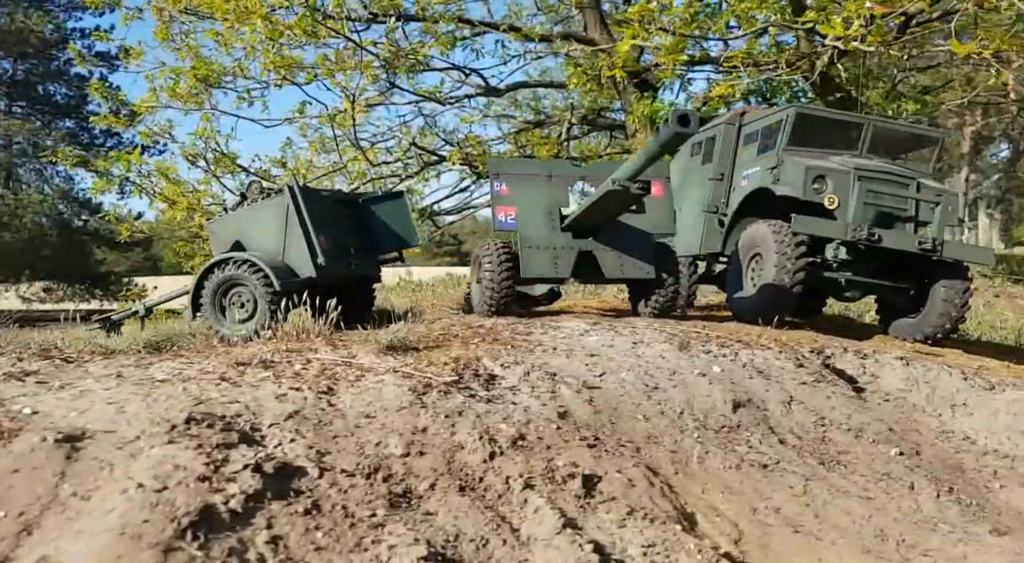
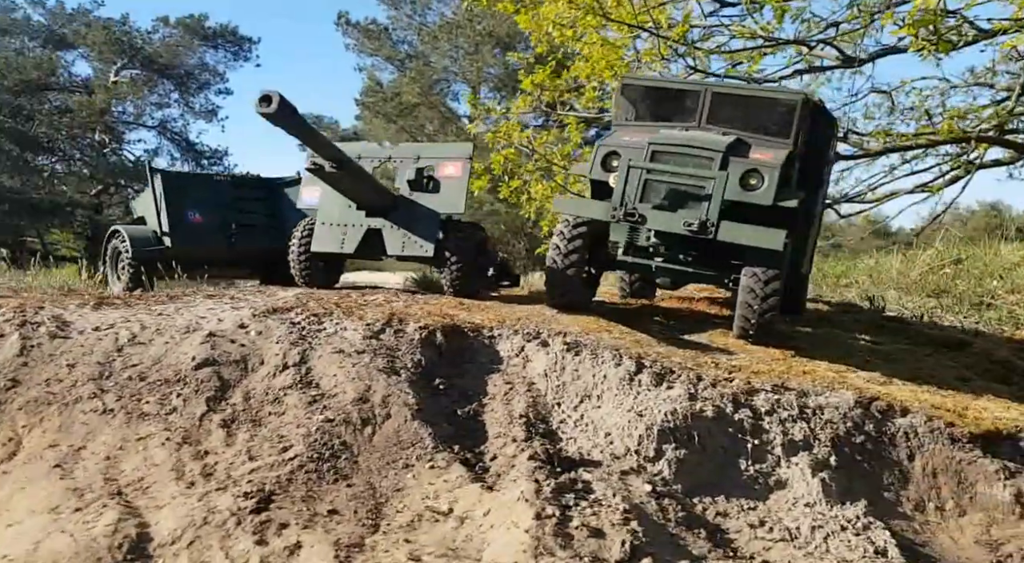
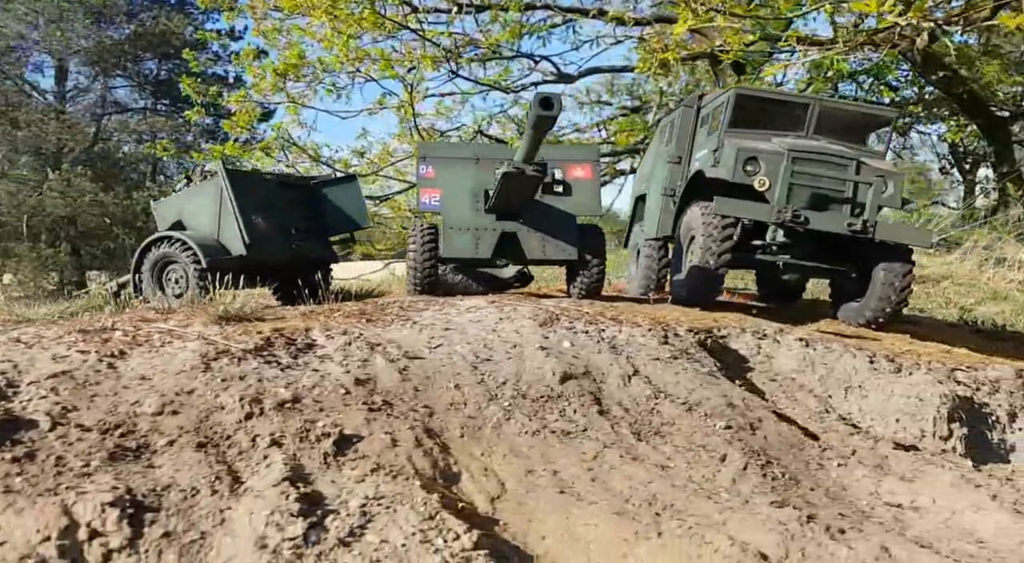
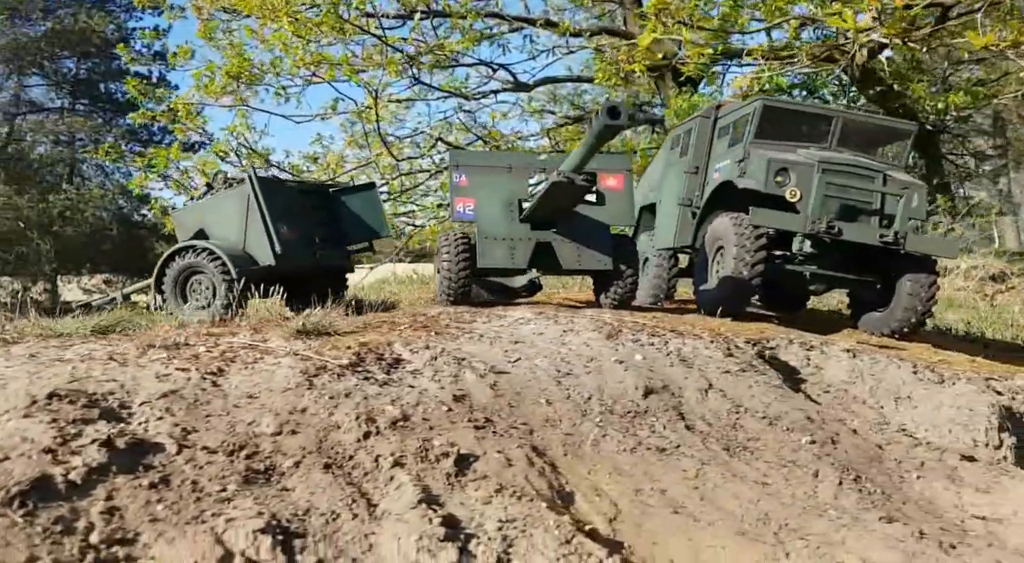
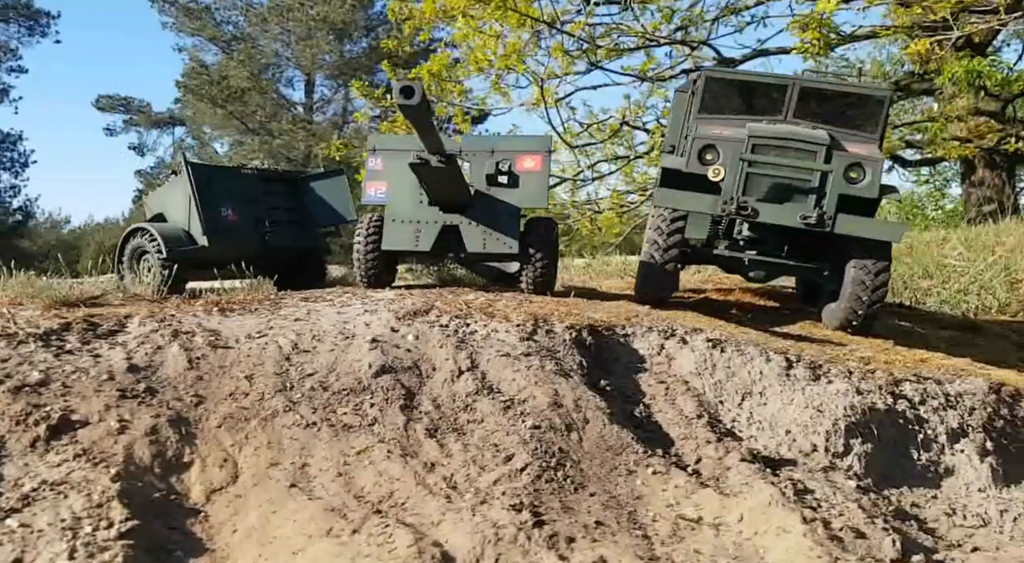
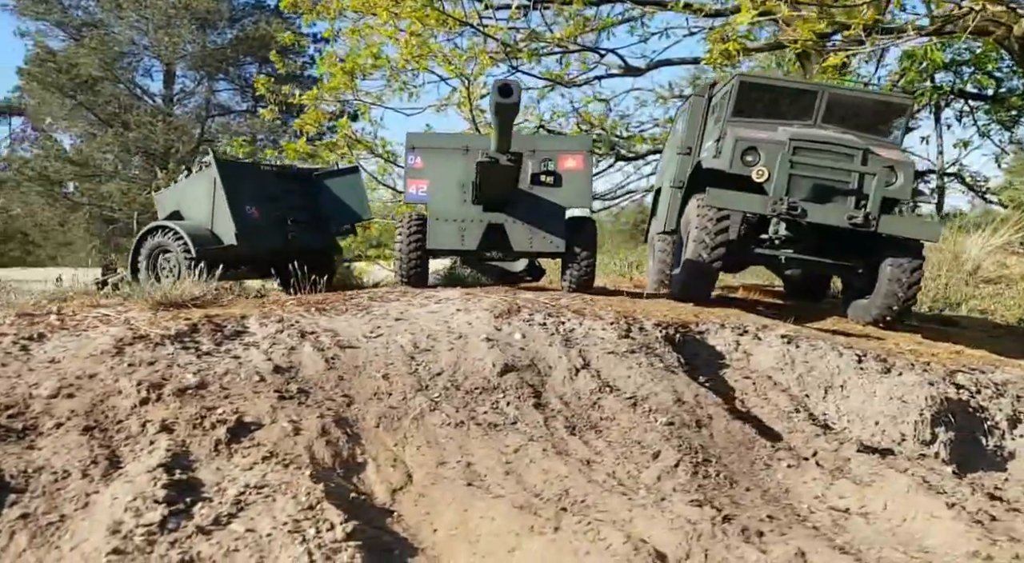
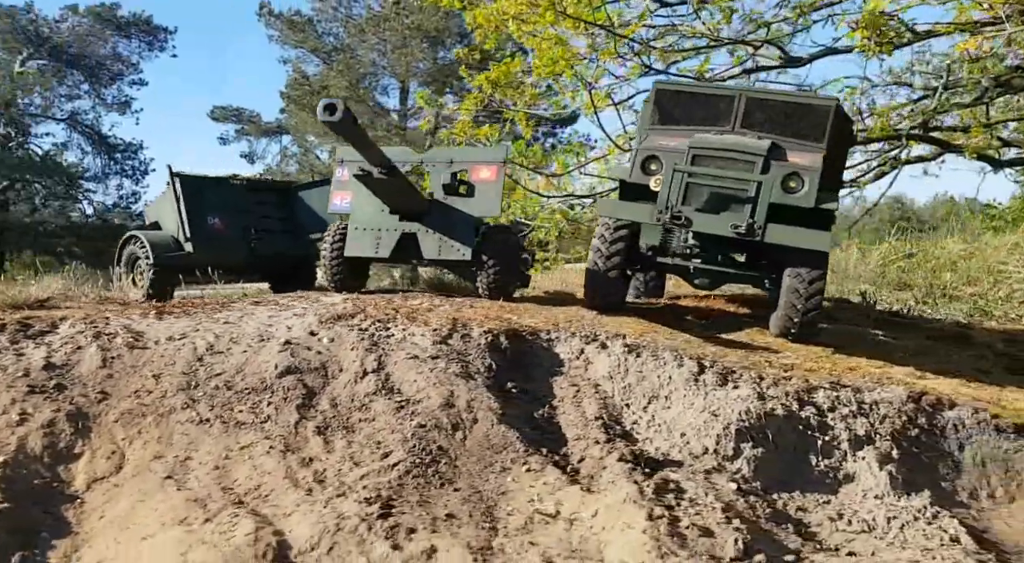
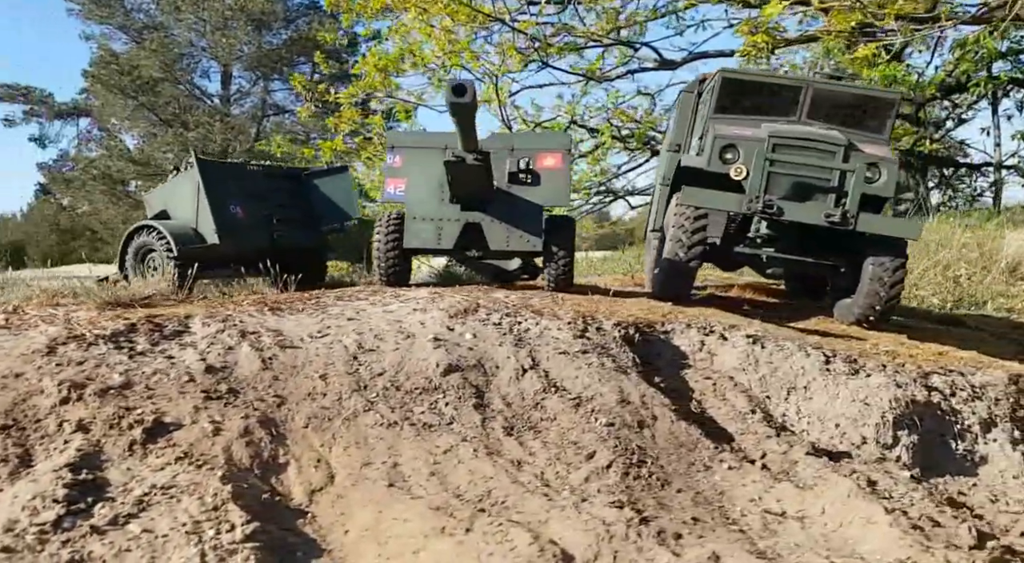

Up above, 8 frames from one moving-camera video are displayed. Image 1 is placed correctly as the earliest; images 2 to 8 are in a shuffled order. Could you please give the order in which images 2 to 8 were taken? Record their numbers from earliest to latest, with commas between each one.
4, 3, 6, 8, 5, 7, 2
